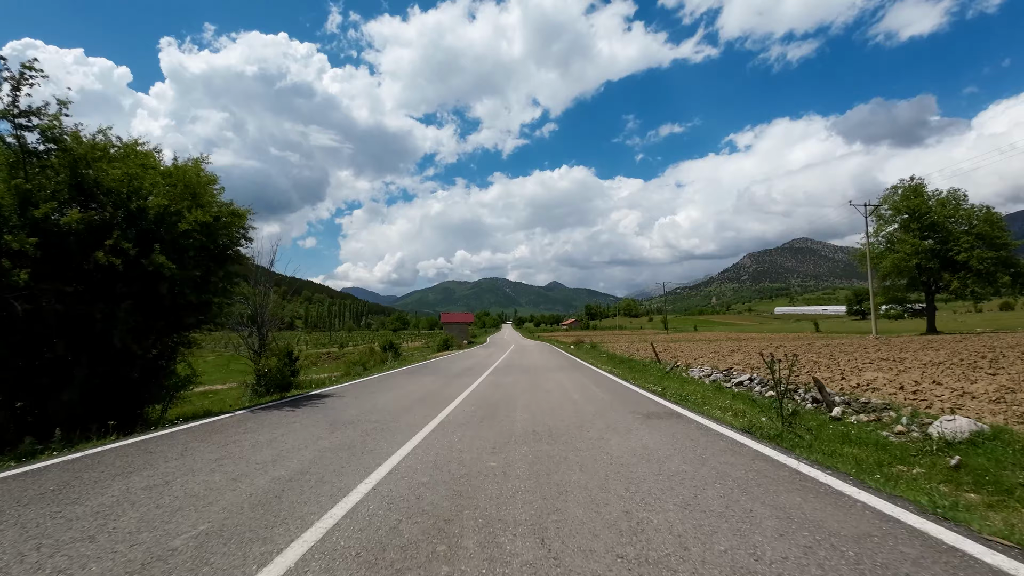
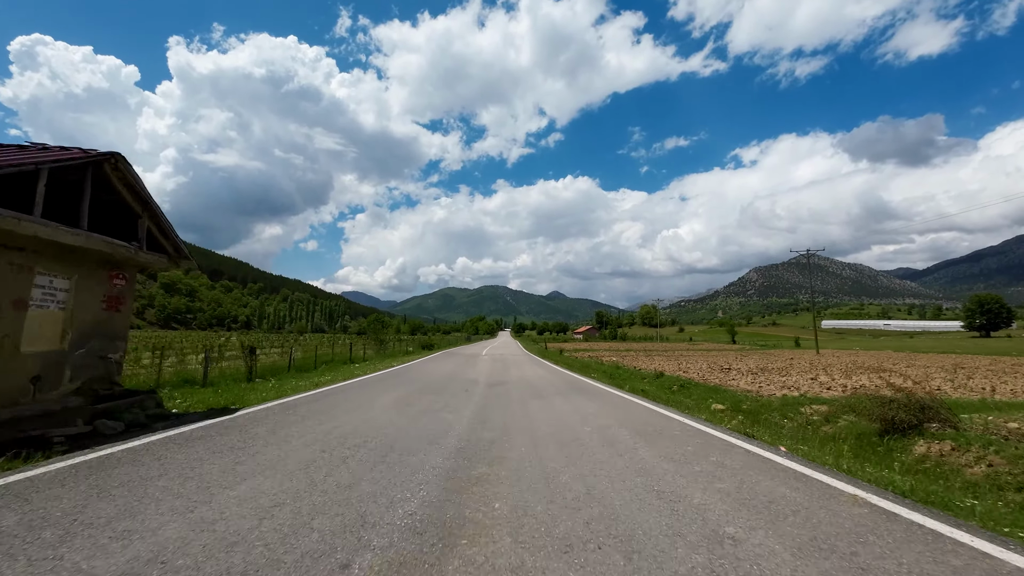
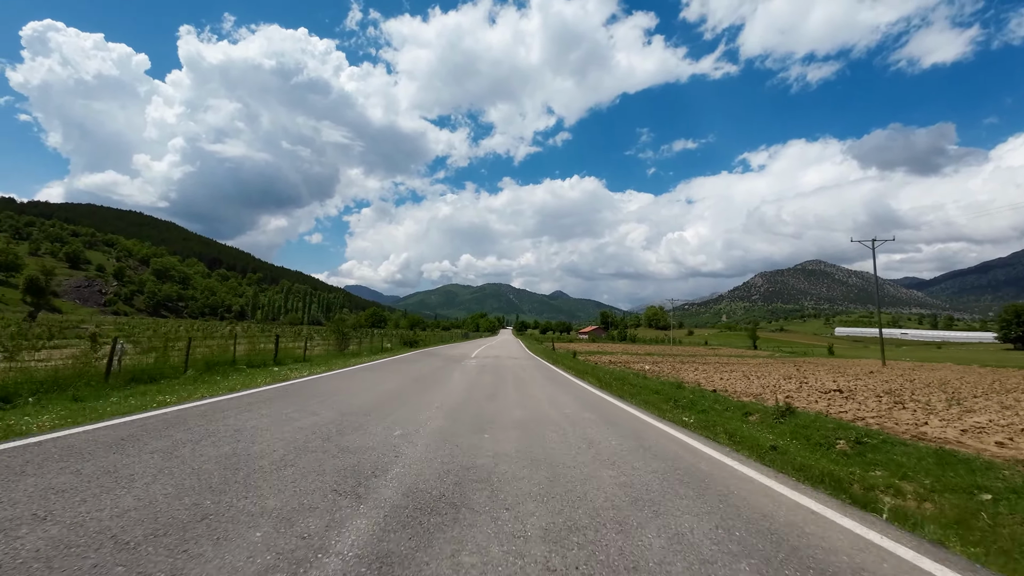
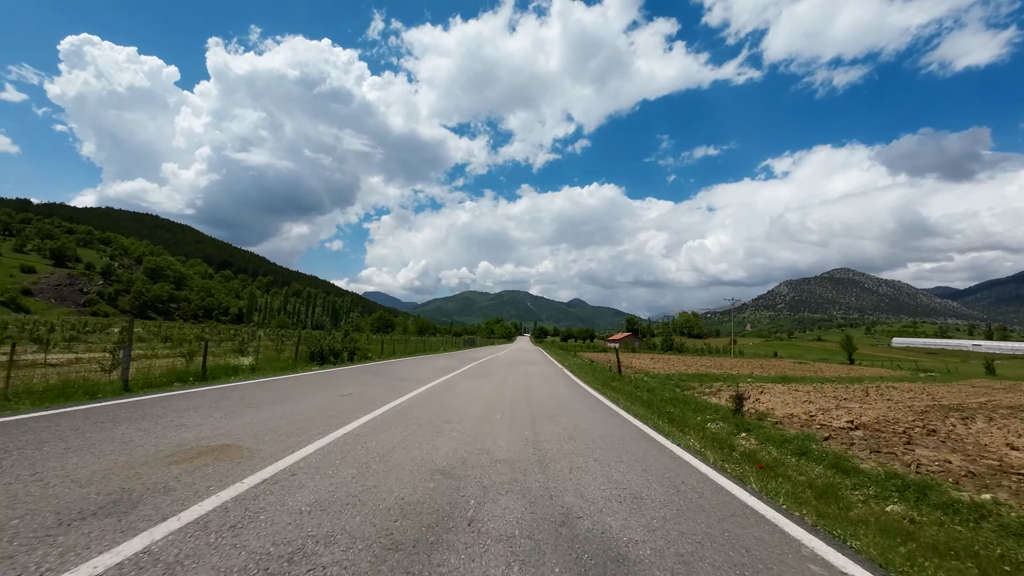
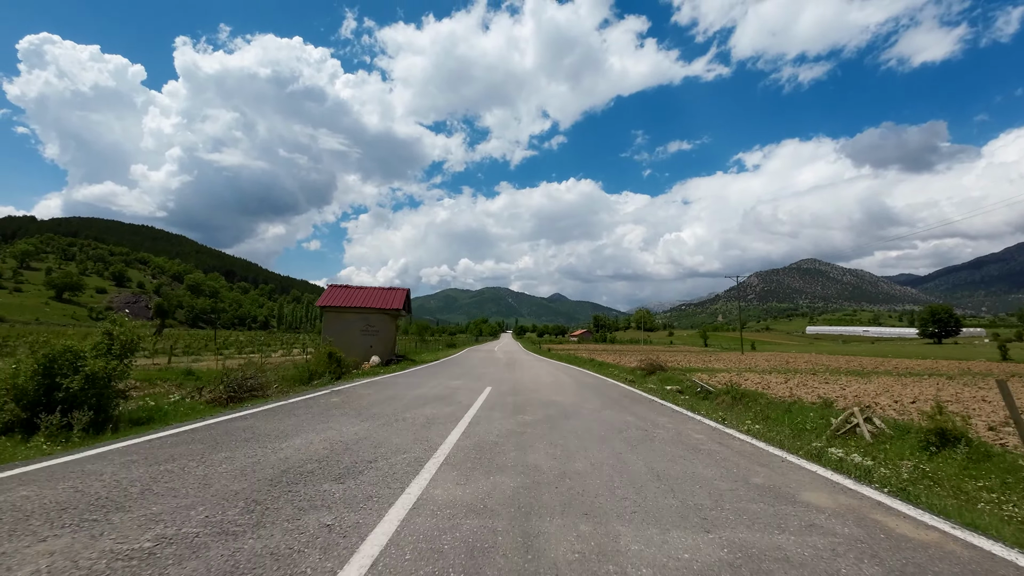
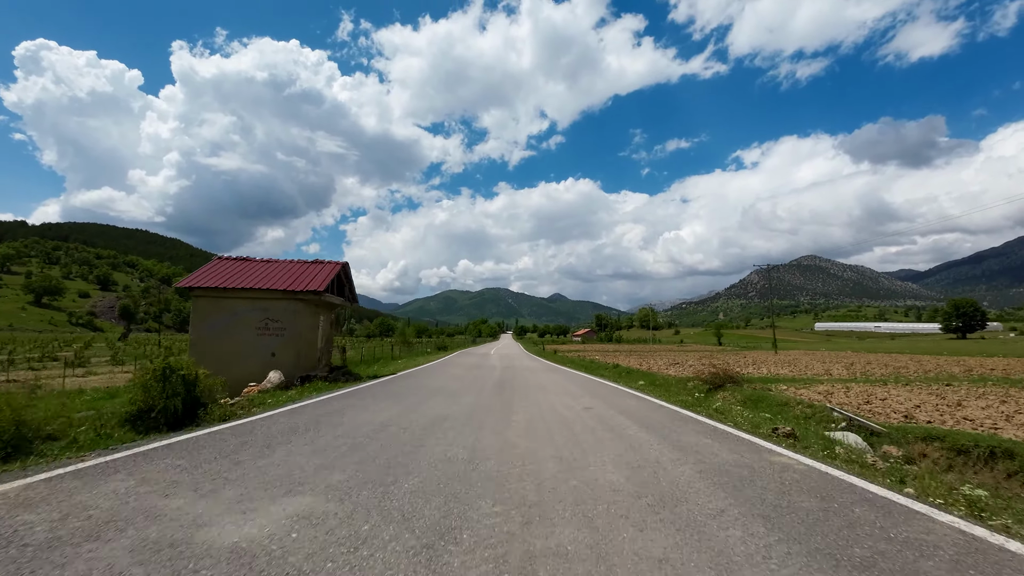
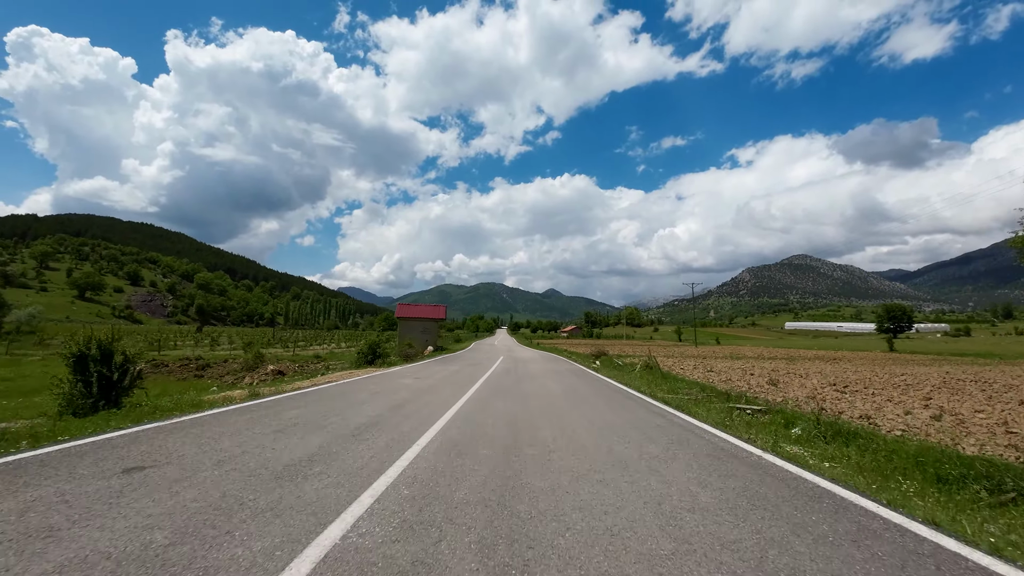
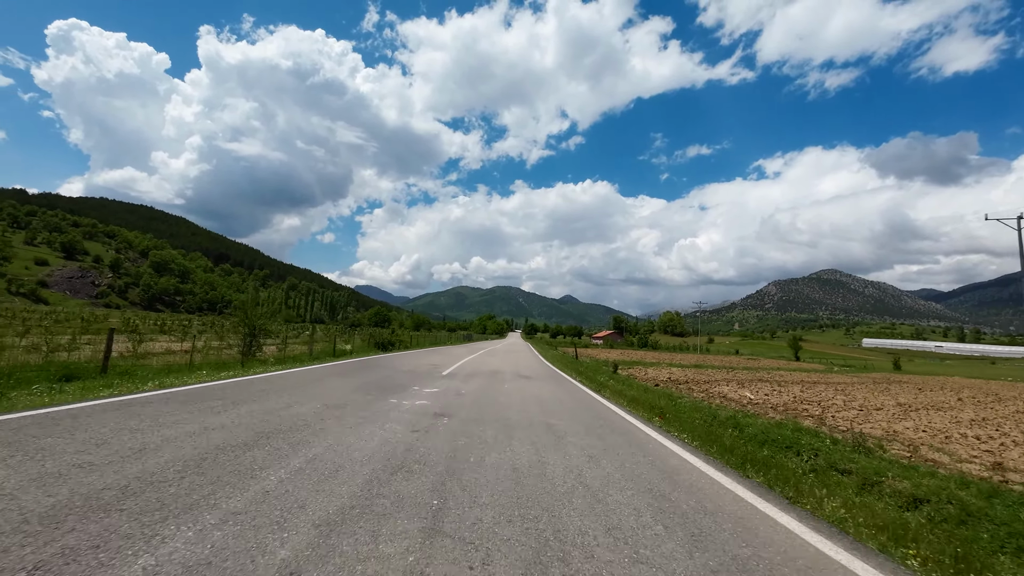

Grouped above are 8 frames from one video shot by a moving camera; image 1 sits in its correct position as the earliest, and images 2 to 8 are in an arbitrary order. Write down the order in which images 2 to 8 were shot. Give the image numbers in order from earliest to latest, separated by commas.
7, 5, 6, 2, 3, 8, 4
